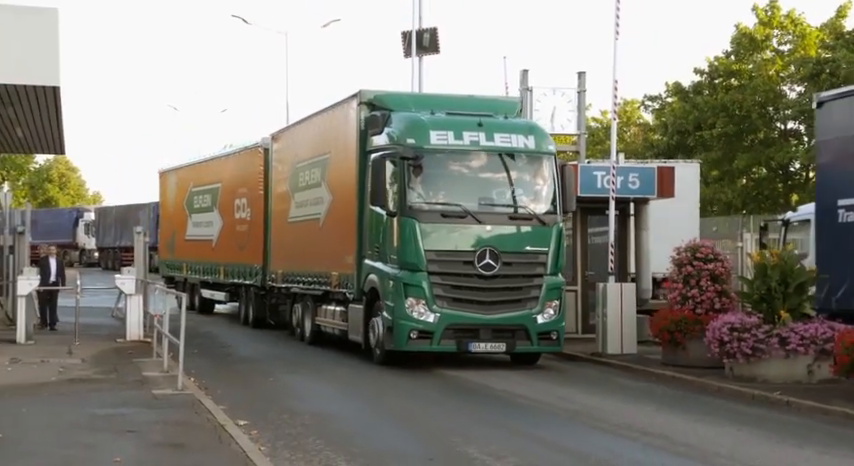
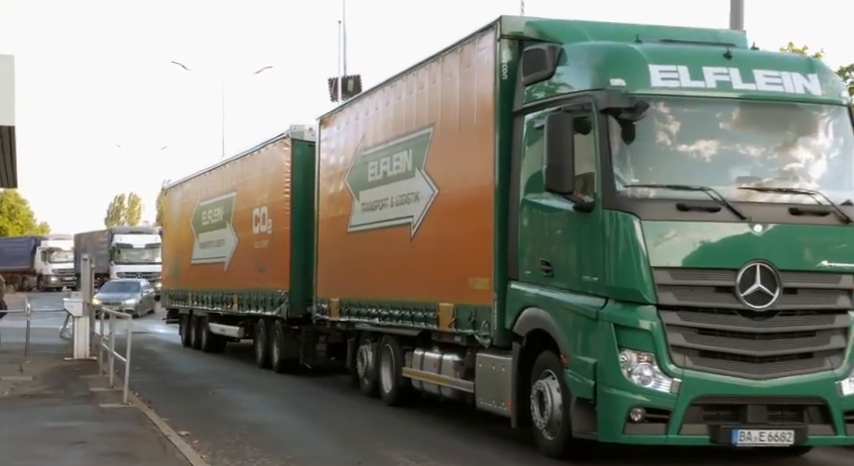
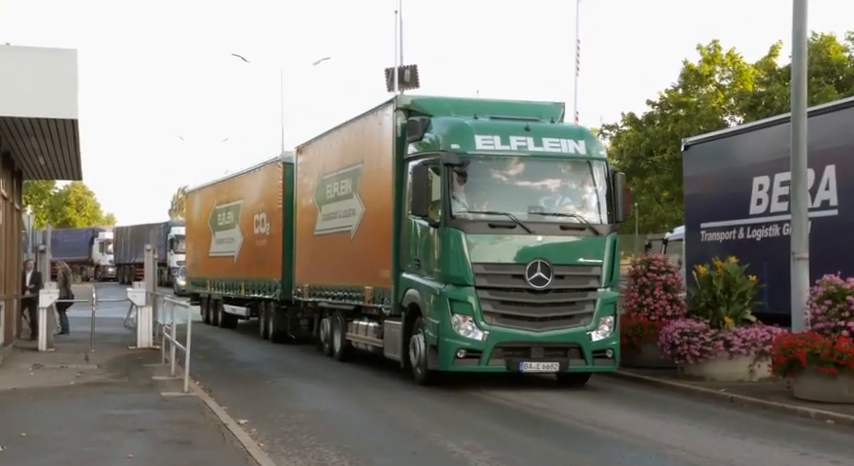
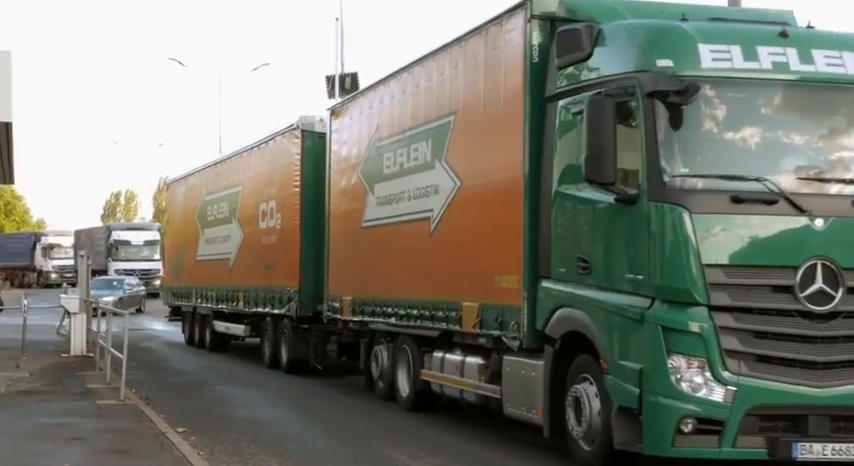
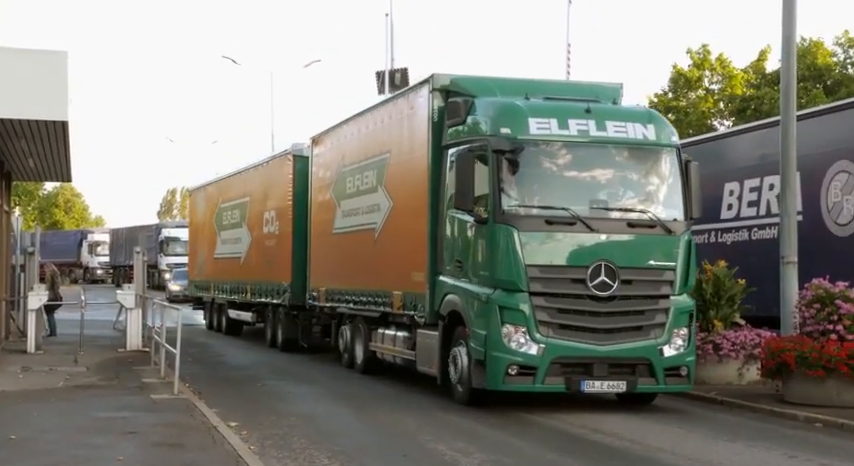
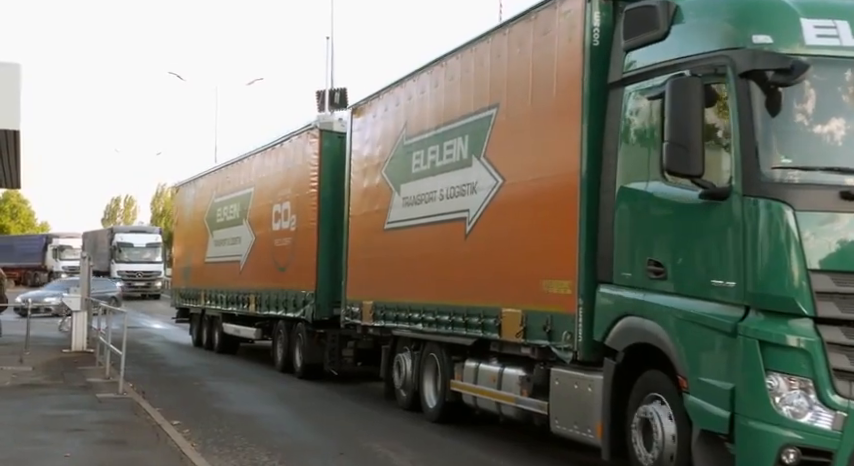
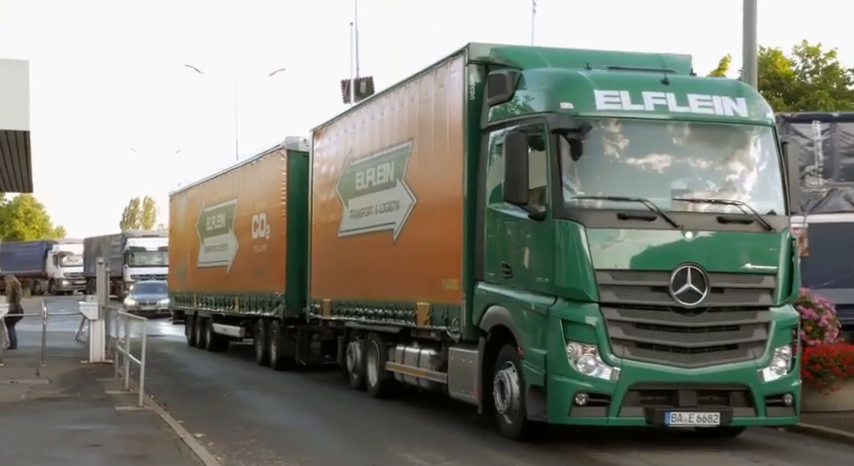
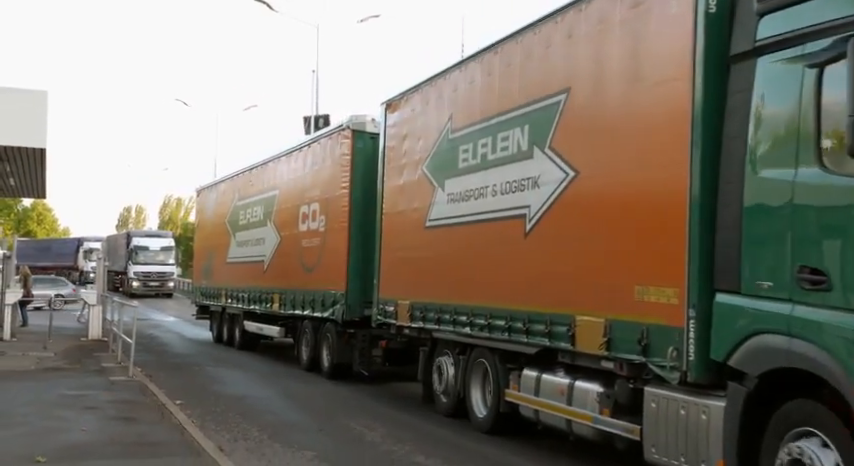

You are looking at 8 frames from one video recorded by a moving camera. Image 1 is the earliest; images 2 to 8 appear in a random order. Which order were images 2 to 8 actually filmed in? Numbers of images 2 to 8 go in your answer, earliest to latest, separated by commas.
3, 5, 7, 2, 4, 6, 8
